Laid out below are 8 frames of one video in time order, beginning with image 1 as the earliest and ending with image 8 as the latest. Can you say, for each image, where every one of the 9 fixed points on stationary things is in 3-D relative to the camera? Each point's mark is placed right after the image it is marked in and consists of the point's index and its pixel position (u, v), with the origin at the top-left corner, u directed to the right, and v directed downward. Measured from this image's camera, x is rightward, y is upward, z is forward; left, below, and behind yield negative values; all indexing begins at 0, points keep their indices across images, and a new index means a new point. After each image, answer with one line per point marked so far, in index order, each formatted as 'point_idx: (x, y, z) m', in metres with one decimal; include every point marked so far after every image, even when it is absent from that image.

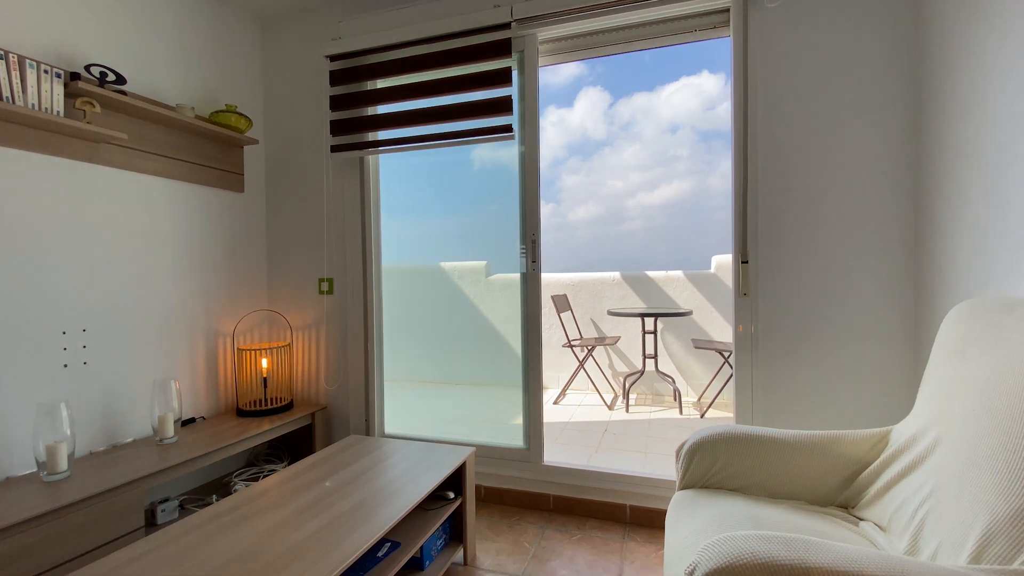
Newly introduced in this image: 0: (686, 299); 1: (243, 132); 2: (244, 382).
0: (+1.3, -0.1, +3.6) m
1: (-1.4, +0.8, +2.4) m
2: (-1.4, -0.5, +2.4) m
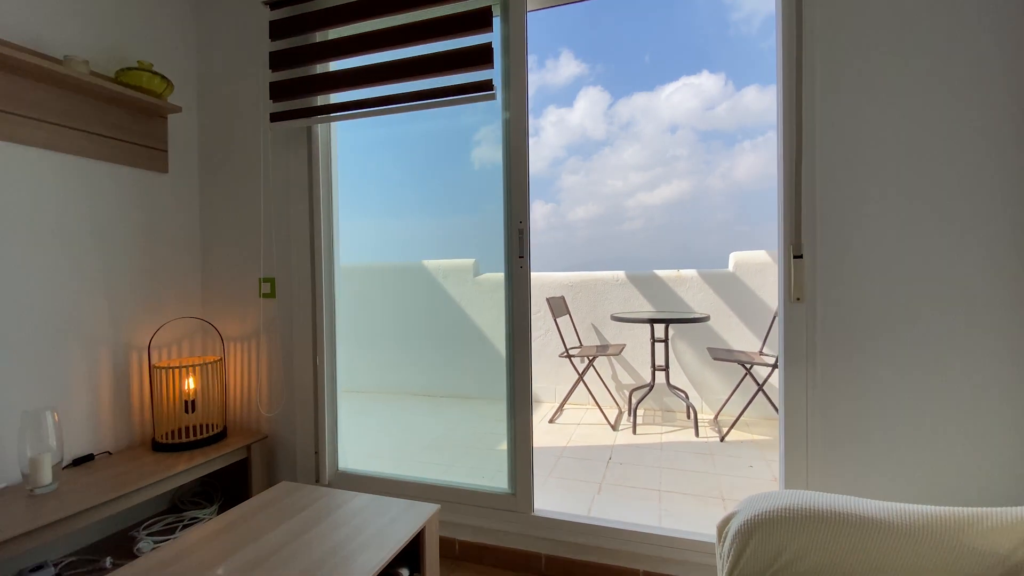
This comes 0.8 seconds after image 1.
0: (+1.2, -0.1, +3.2) m
1: (-1.4, +0.8, +1.9) m
2: (-1.4, -0.5, +1.9) m
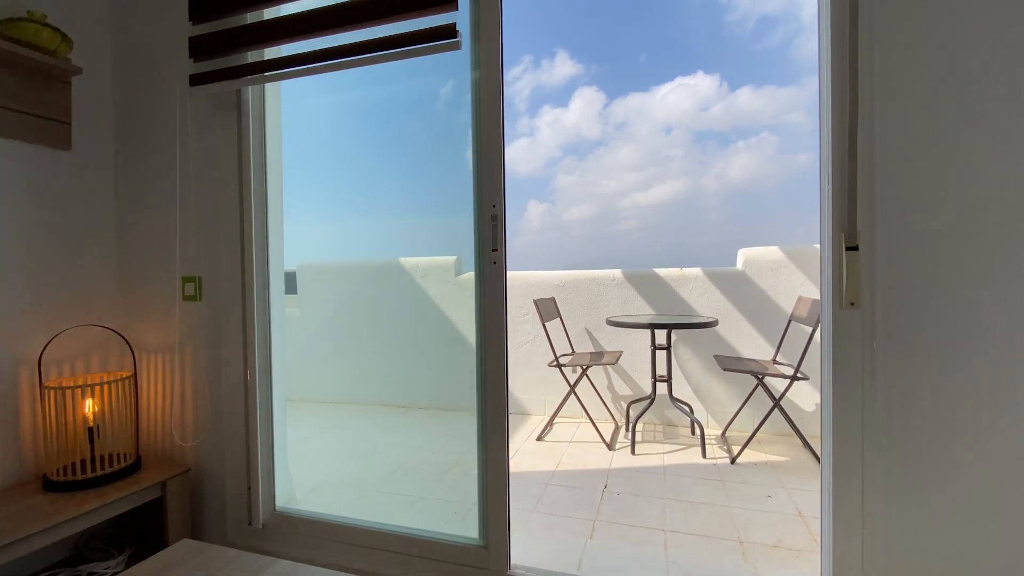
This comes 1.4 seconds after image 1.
0: (+1.2, -0.1, +2.8) m
1: (-1.5, +0.8, +1.6) m
2: (-1.5, -0.5, +1.6) m
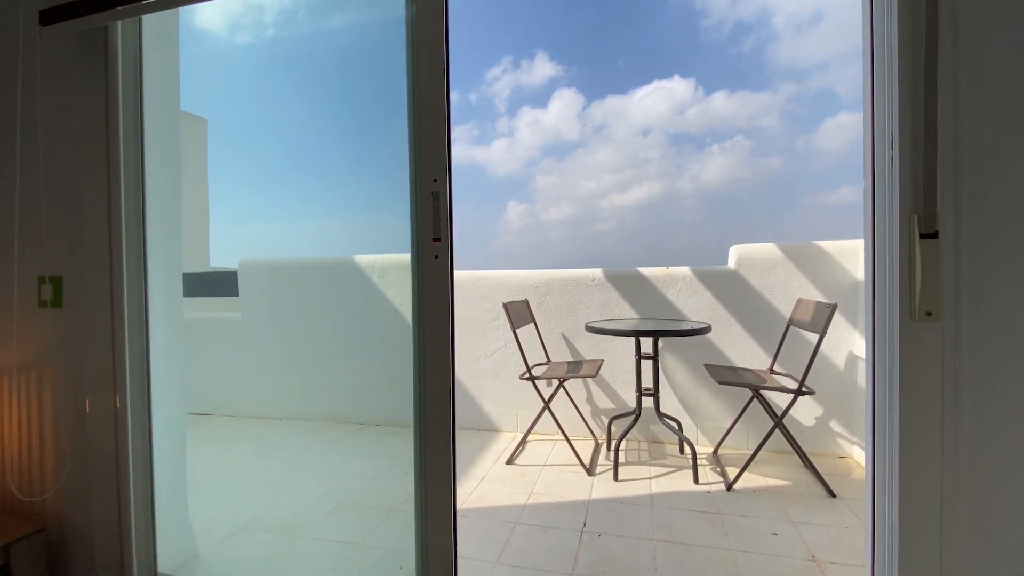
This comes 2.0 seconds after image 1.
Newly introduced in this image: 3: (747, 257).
0: (+1.0, -0.1, +2.5) m
1: (-1.6, +0.8, +1.2) m
2: (-1.6, -0.5, +1.1) m
3: (+1.2, +0.2, +2.4) m
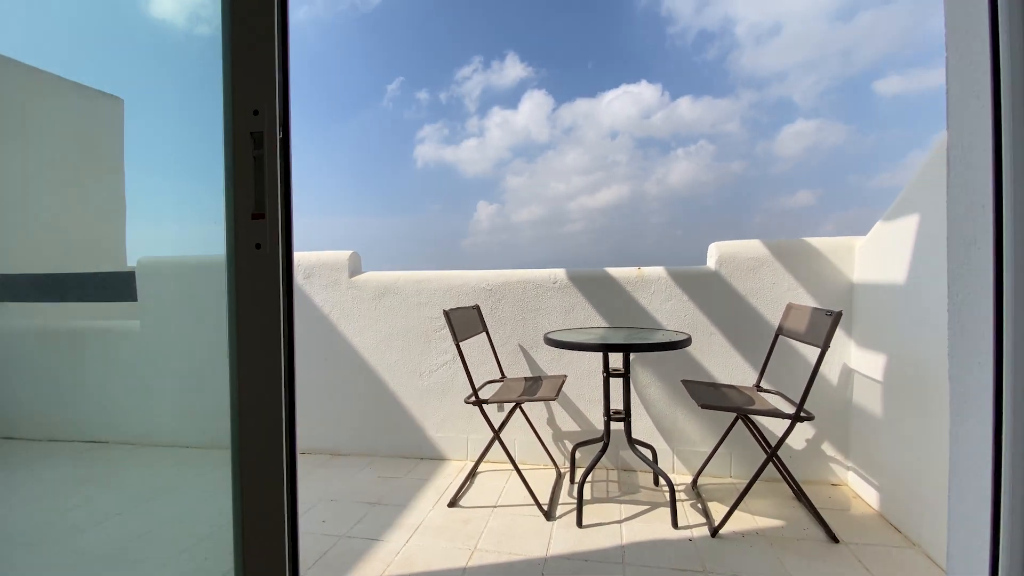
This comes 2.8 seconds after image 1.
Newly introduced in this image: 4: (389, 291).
0: (+0.7, -0.1, +2.2) m
1: (-1.8, +0.7, +0.7) m
2: (-1.8, -0.5, +0.6) m
3: (+1.0, +0.2, +2.1) m
4: (-0.6, 0.0, +2.4) m
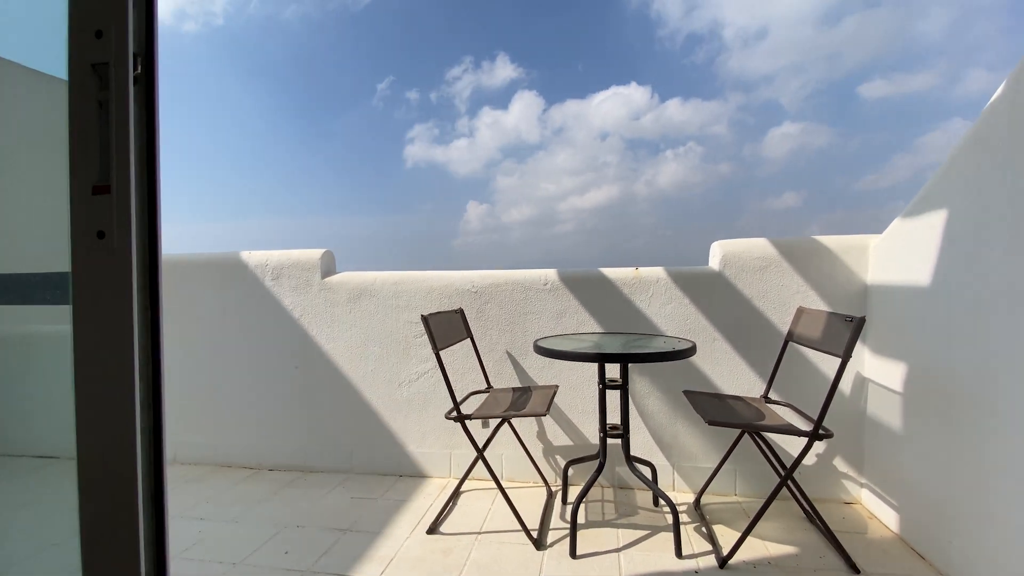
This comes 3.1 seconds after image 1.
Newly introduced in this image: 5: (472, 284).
0: (+0.7, -0.1, +2.0) m
1: (-1.8, +0.7, +0.4) m
2: (-1.8, -0.5, +0.4) m
3: (+0.9, +0.1, +2.0) m
4: (-0.7, 0.0, +2.2) m
5: (-0.2, 0.0, +2.1) m
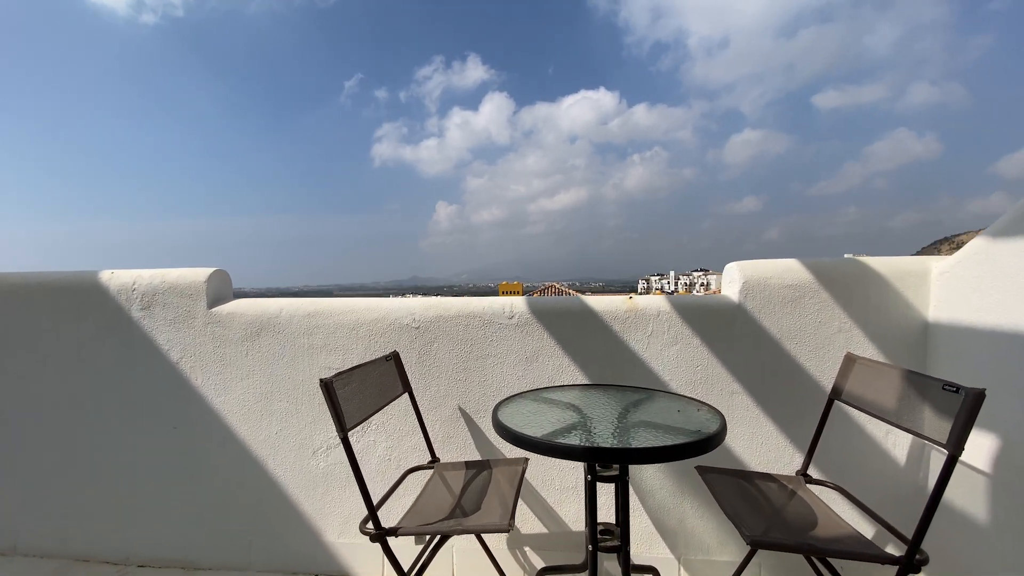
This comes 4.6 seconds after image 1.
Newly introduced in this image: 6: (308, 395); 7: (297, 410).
0: (+0.5, -0.2, +1.5) m
1: (-1.9, +0.6, -0.2) m
2: (-1.8, -0.6, -0.2) m
3: (+0.8, 0.0, +1.5) m
4: (-0.9, -0.1, +1.6) m
5: (-0.3, -0.1, +1.6) m
6: (-0.7, -0.4, +1.6) m
7: (-0.7, -0.4, +1.6) m
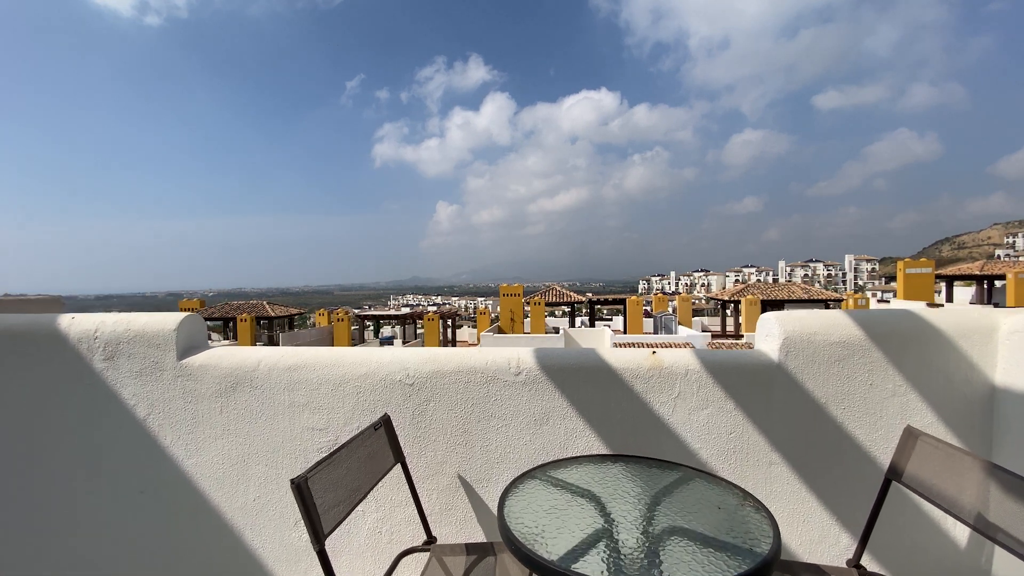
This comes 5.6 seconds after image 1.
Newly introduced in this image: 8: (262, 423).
0: (+0.5, -0.4, +1.3) m
1: (-1.8, +0.5, -0.4) m
2: (-1.8, -0.8, -0.4) m
3: (+0.8, -0.1, +1.3) m
4: (-0.8, -0.3, +1.5) m
5: (-0.3, -0.3, +1.4) m
6: (-0.7, -0.5, +1.5) m
7: (-0.7, -0.6, +1.5) m
8: (-0.8, -0.4, +1.5) m
